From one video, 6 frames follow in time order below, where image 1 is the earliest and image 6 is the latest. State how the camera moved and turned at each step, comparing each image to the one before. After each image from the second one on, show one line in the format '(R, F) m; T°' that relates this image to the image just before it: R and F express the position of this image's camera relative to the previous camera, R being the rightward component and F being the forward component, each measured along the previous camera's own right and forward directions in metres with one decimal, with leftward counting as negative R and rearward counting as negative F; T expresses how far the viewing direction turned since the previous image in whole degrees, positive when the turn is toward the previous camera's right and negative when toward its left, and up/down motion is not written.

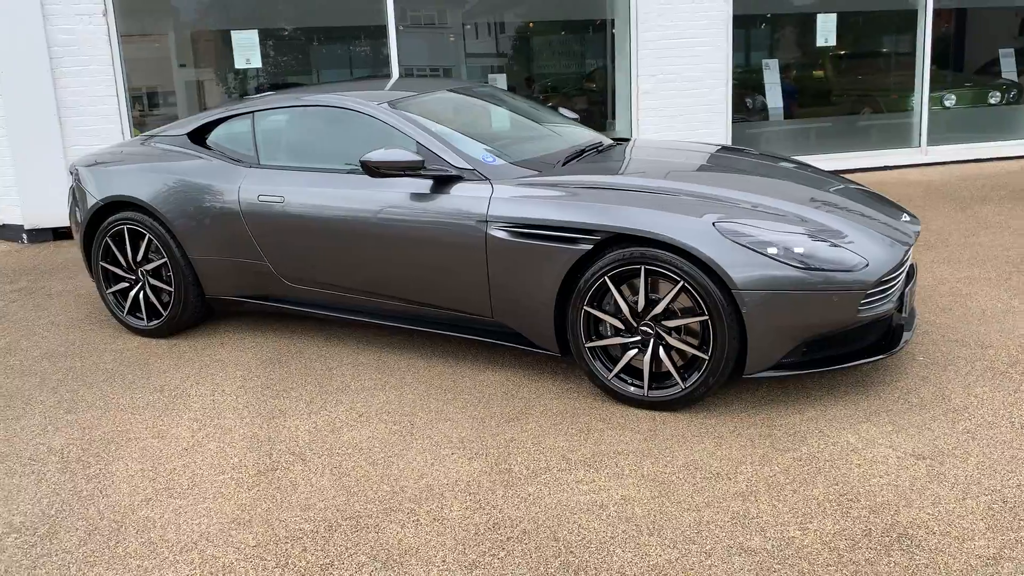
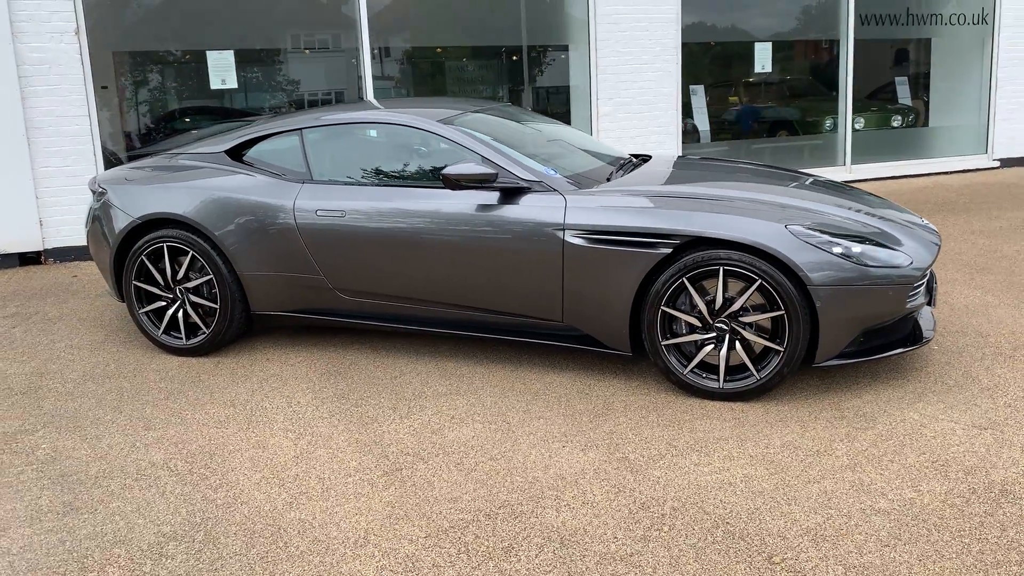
(-0.8, -0.1) m; +8°
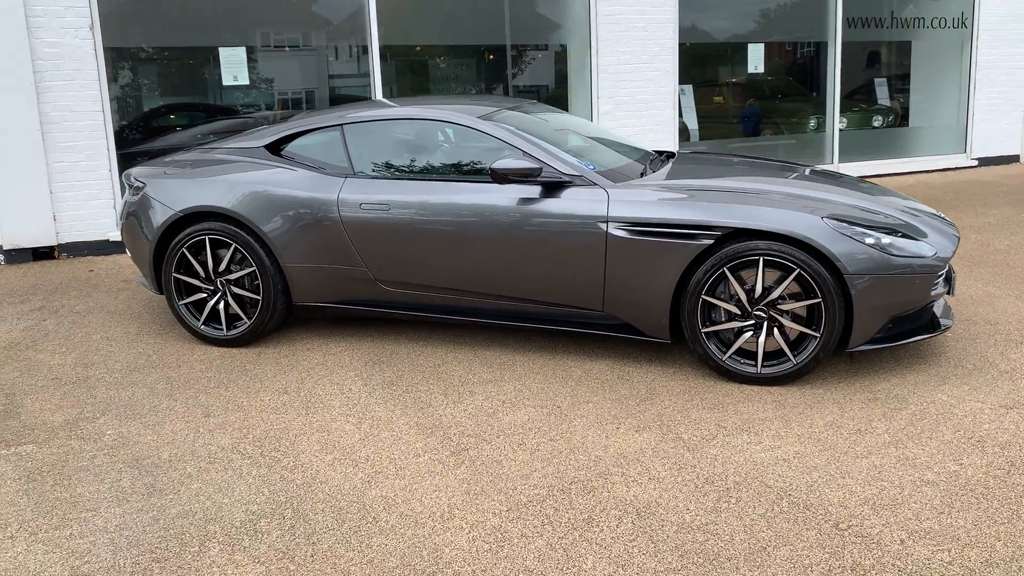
(-0.3, -0.1) m; +2°
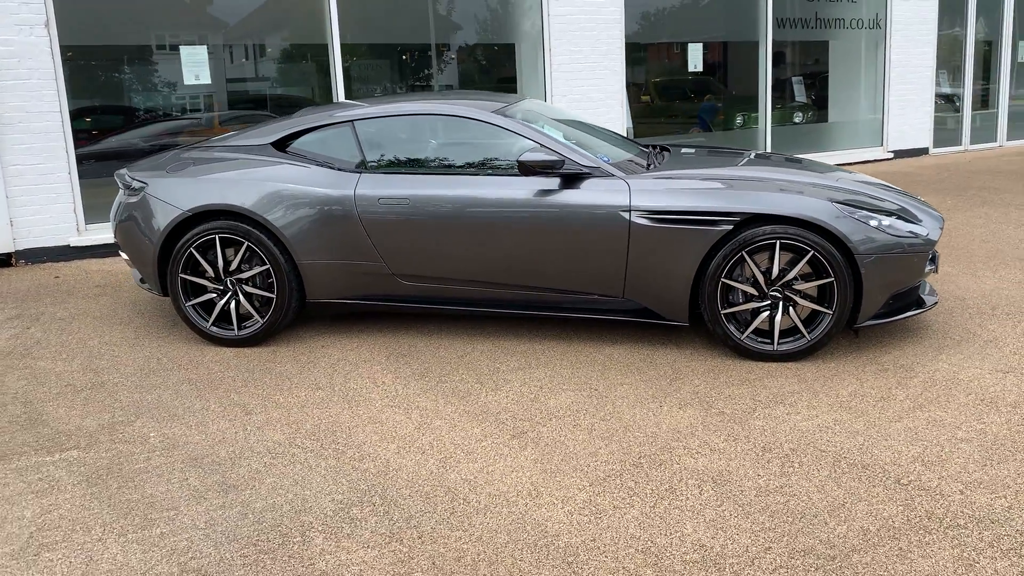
(-0.6, -0.1) m; +6°
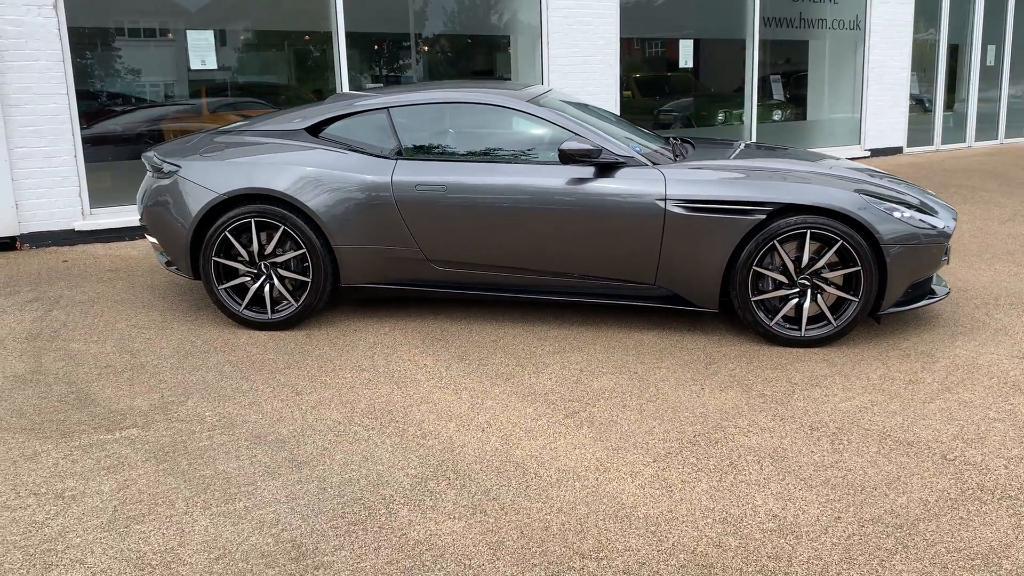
(-0.4, -0.1) m; +3°
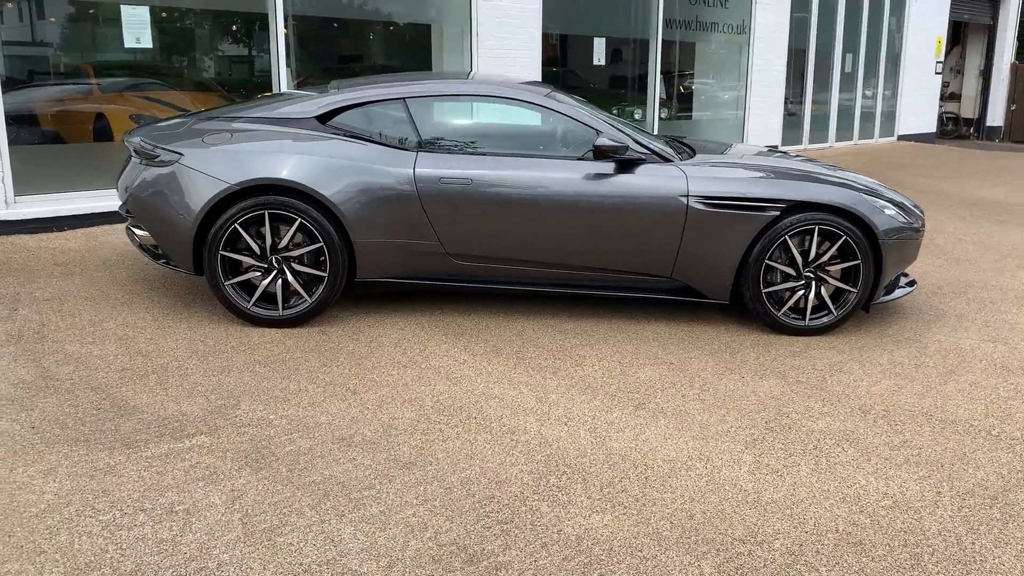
(-0.9, +0.1) m; +11°
